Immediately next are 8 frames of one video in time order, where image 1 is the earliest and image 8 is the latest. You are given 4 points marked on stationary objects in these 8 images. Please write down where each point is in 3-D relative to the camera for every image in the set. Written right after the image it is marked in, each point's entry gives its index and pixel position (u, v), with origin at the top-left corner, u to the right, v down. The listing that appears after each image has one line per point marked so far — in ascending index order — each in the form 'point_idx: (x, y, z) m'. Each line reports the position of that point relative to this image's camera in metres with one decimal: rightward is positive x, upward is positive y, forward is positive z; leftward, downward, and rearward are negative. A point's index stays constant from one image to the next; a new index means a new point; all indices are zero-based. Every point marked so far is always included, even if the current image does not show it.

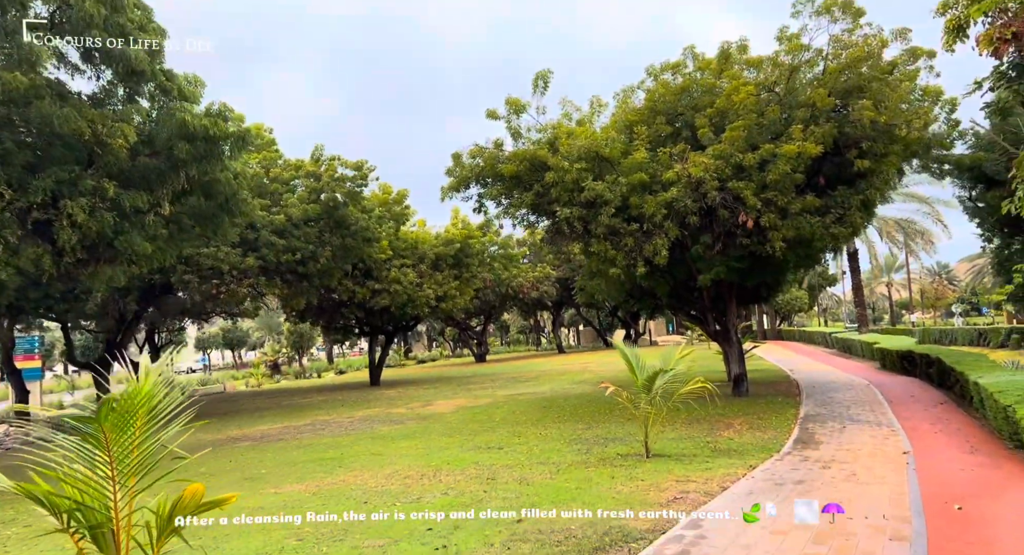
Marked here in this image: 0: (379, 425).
0: (-2.8, -3.1, +14.6) m
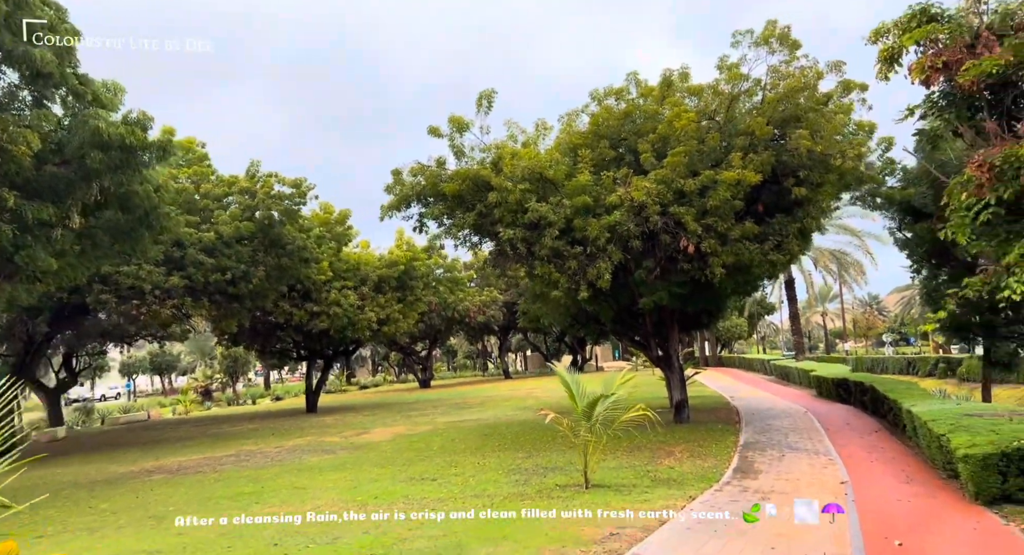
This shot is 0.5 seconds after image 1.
0: (-4.0, -3.6, +13.9) m
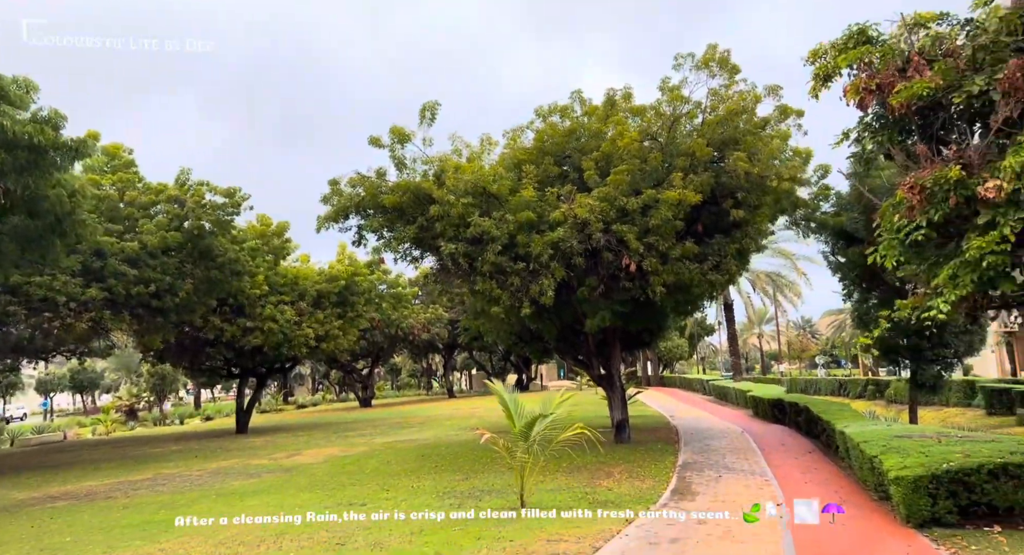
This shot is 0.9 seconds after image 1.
0: (-5.2, -3.8, +13.1) m
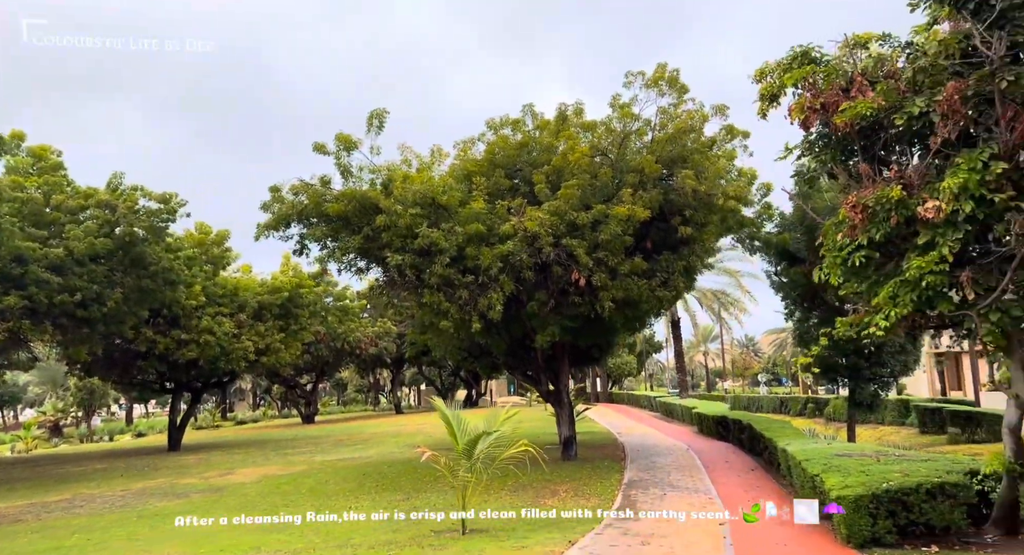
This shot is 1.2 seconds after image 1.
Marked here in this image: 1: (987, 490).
0: (-6.3, -4.0, +12.4) m
1: (+5.0, -2.2, +7.3) m
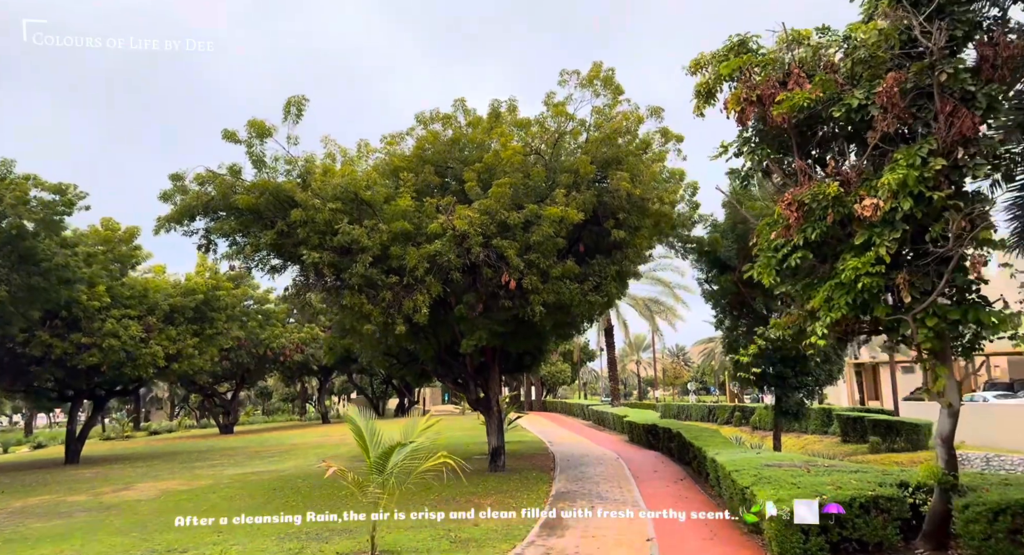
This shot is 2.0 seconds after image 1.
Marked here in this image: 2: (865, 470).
0: (-7.6, -3.9, +11.1) m
1: (+4.1, -2.3, +7.0) m
2: (+4.0, -2.2, +7.9) m
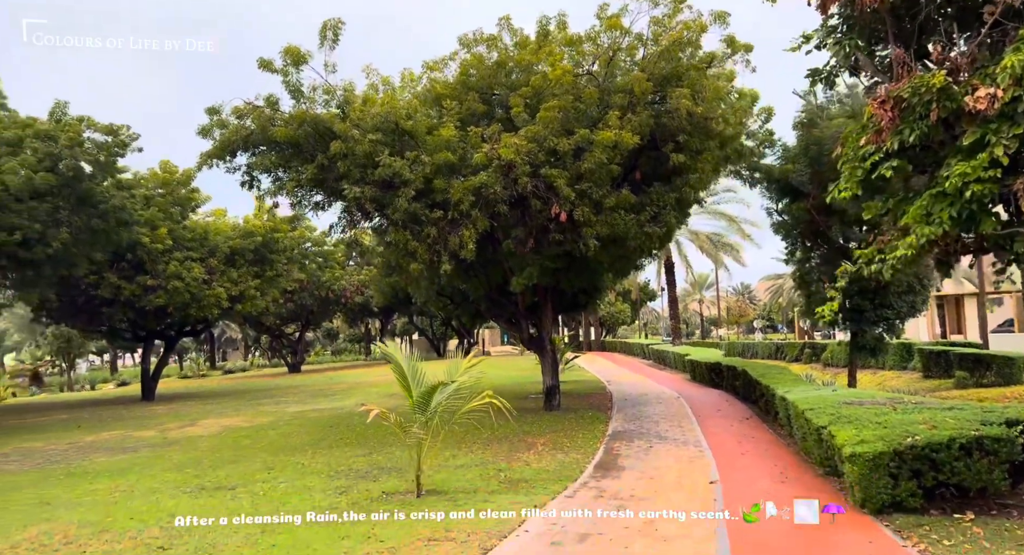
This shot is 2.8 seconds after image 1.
0: (-6.7, -2.9, +11.4) m
1: (+4.6, -1.5, +6.2) m
2: (+4.5, -1.3, +7.1) m
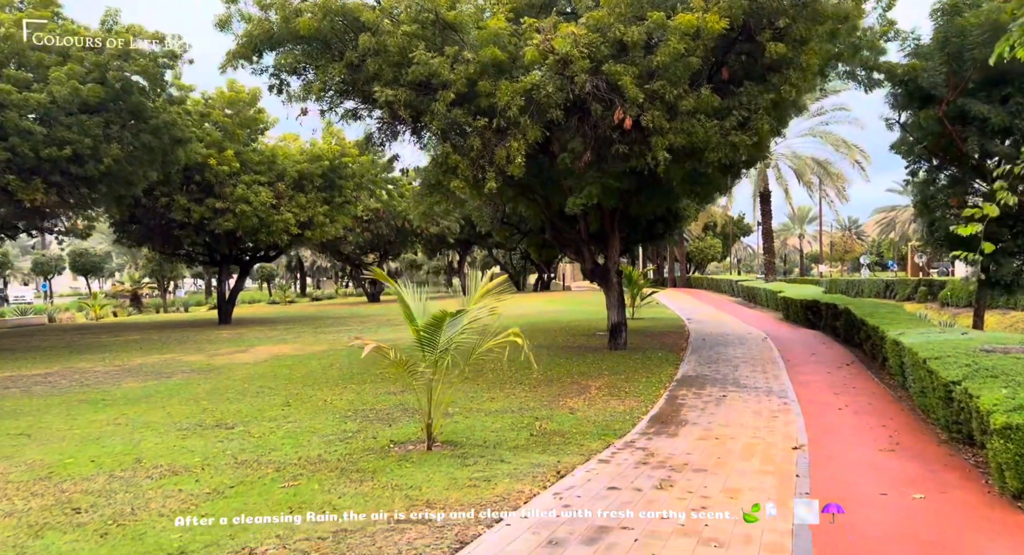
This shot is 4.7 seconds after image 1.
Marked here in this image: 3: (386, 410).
0: (-5.9, -1.6, +10.9) m
1: (+4.6, -0.9, +4.2) m
2: (+4.7, -0.7, +5.0) m
3: (-1.4, -1.5, +7.9) m
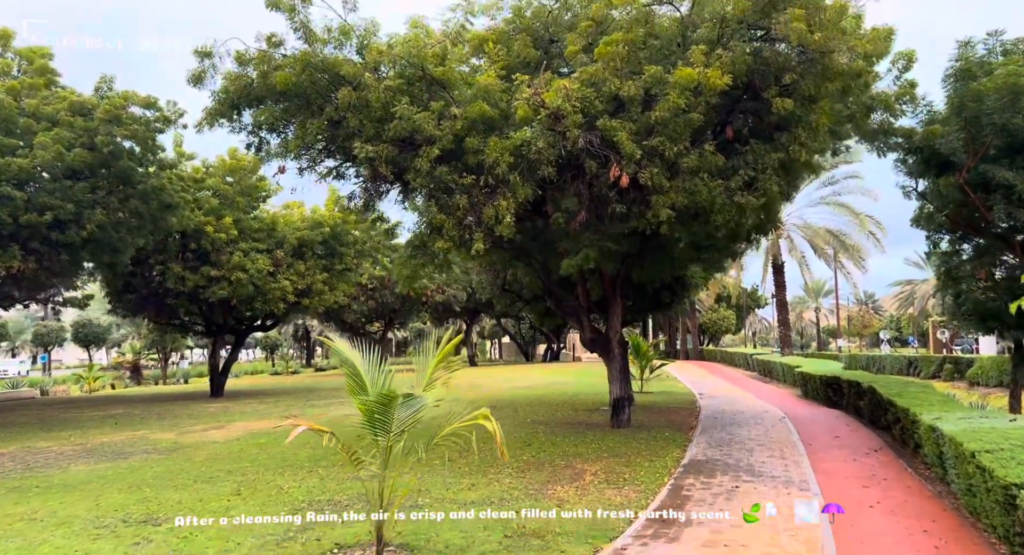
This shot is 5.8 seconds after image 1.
0: (-6.0, -2.6, +9.9) m
1: (+4.3, -1.3, +3.2) m
2: (+4.5, -1.1, +4.0) m
3: (-1.7, -2.2, +6.9) m
